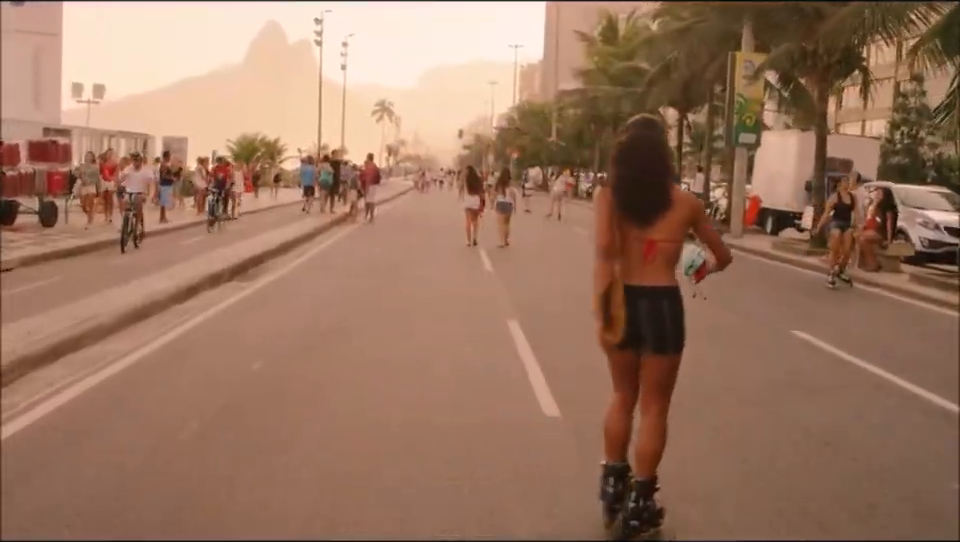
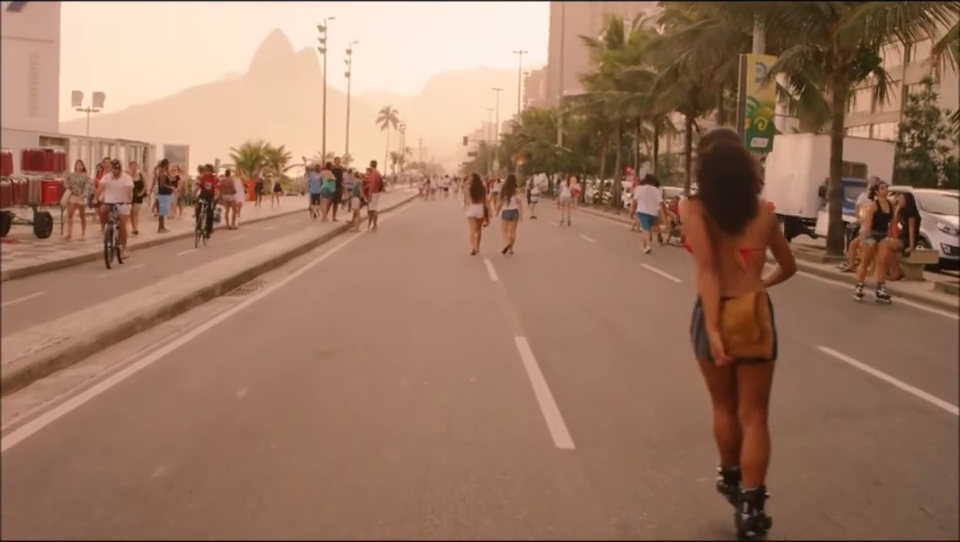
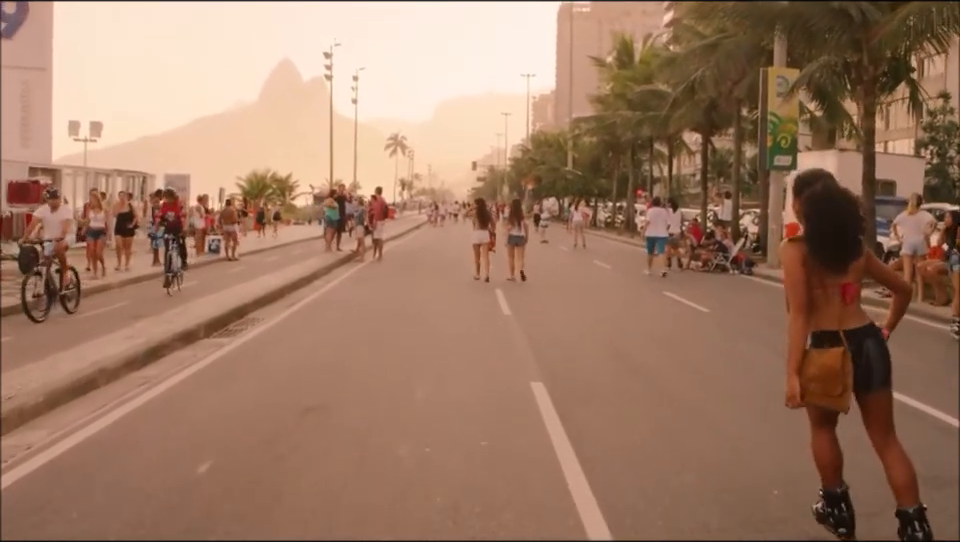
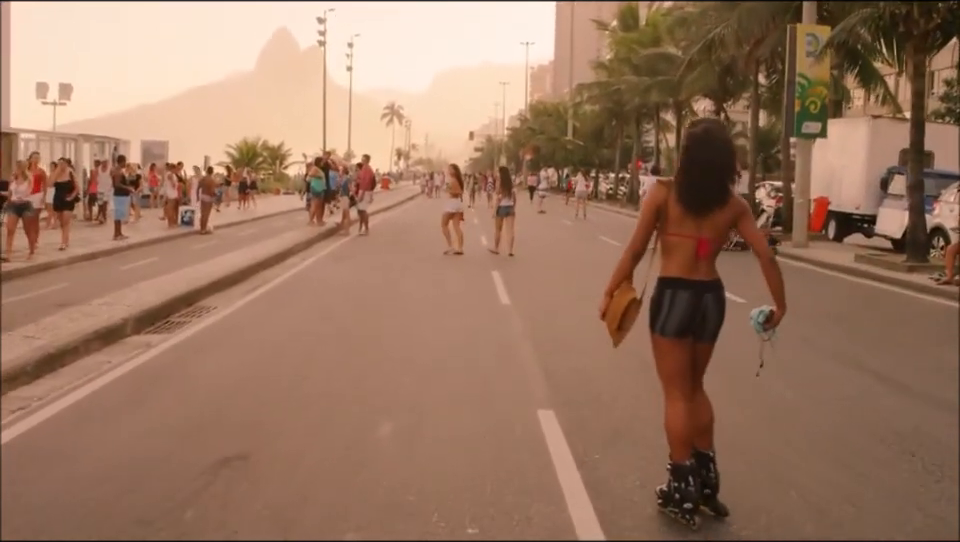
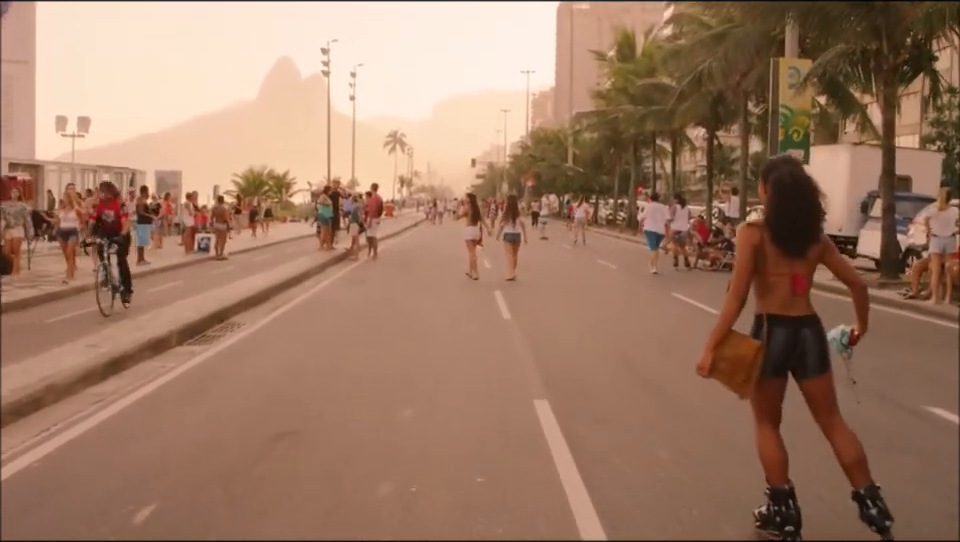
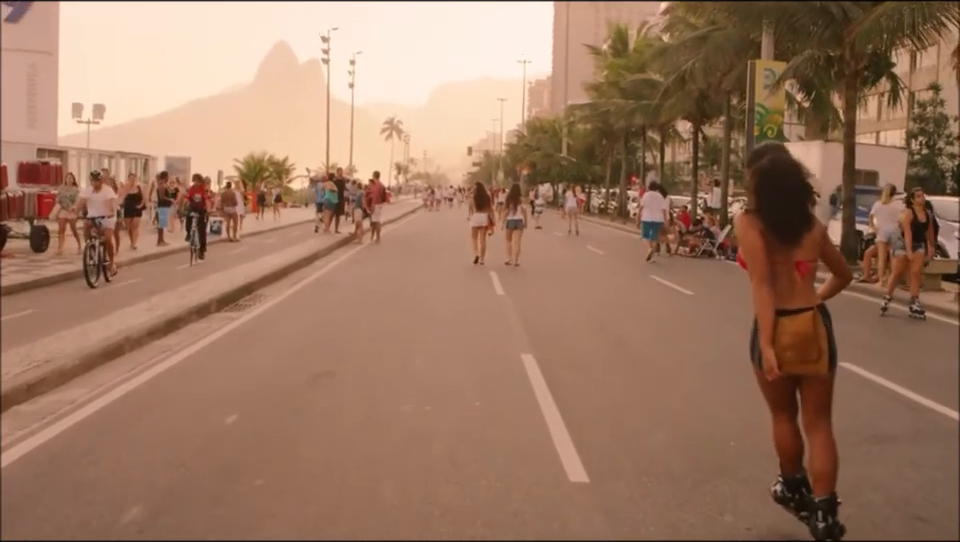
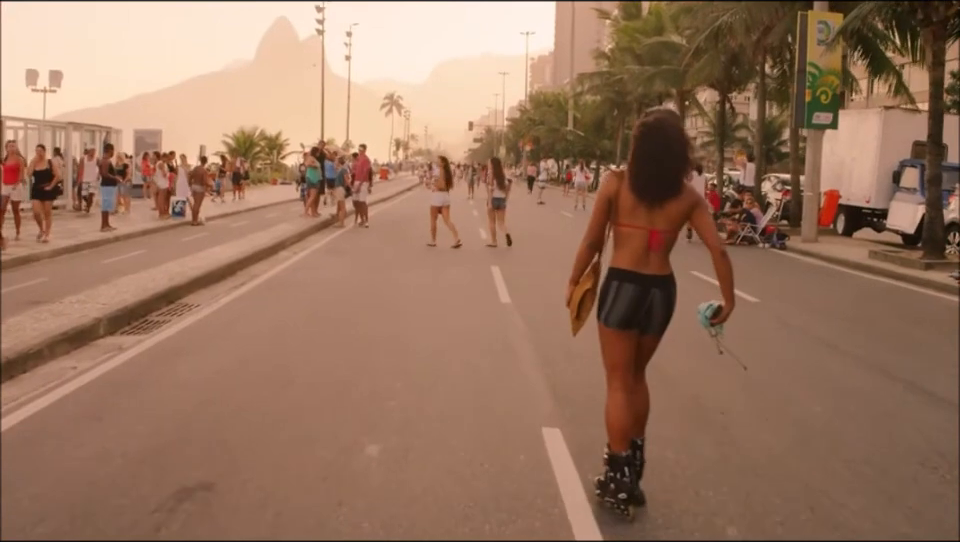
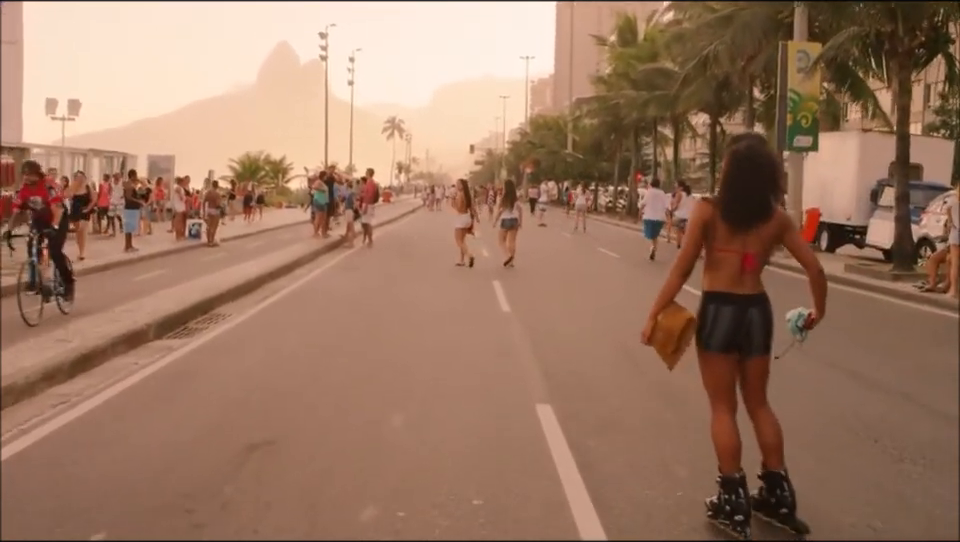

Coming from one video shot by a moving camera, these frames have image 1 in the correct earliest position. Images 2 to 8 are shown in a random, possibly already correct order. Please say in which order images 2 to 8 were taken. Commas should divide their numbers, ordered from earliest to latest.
2, 6, 3, 5, 8, 4, 7
